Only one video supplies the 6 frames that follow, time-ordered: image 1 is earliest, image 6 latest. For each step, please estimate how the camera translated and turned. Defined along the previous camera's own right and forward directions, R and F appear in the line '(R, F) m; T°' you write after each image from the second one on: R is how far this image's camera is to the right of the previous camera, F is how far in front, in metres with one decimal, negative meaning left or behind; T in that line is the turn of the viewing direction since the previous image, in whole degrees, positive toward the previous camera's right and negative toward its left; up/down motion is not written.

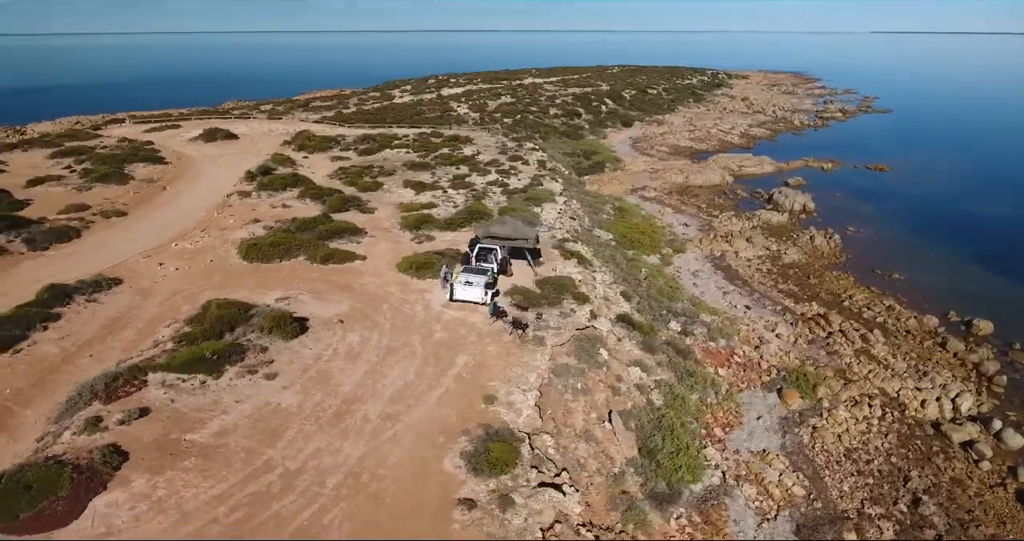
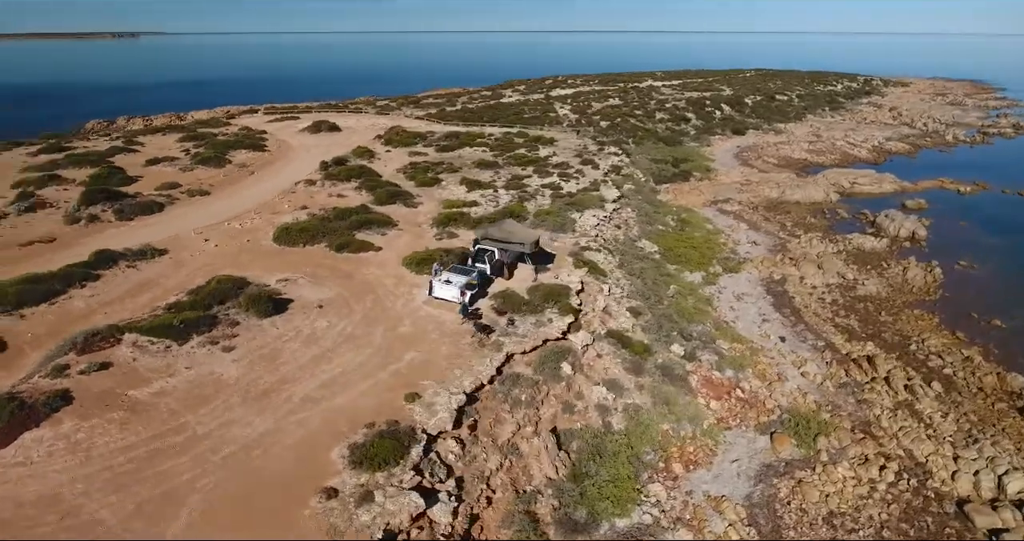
(+6.8, +1.0) m; -13°
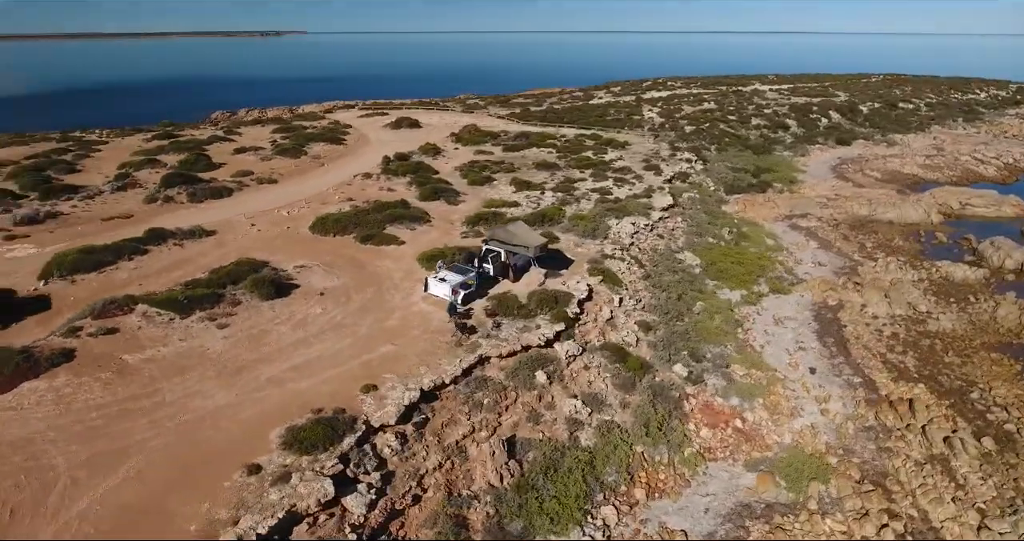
(+5.1, +0.7) m; -10°
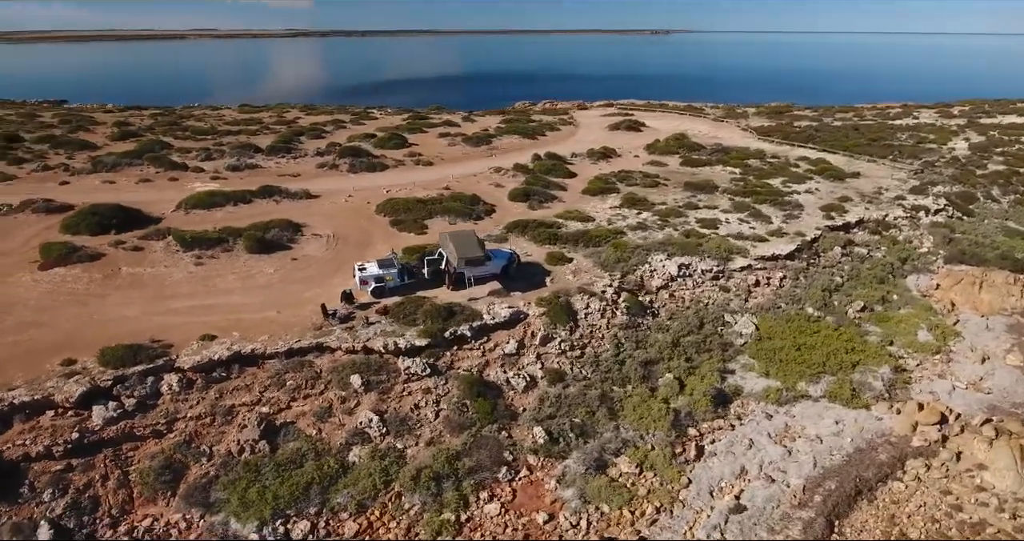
(+18.3, +6.9) m; -32°
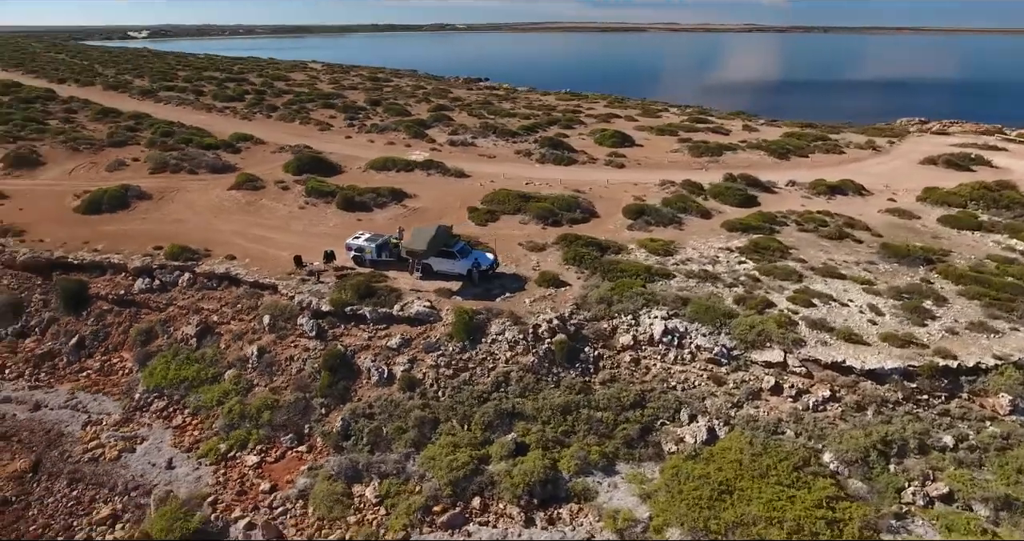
(+19.3, +8.3) m; -37°
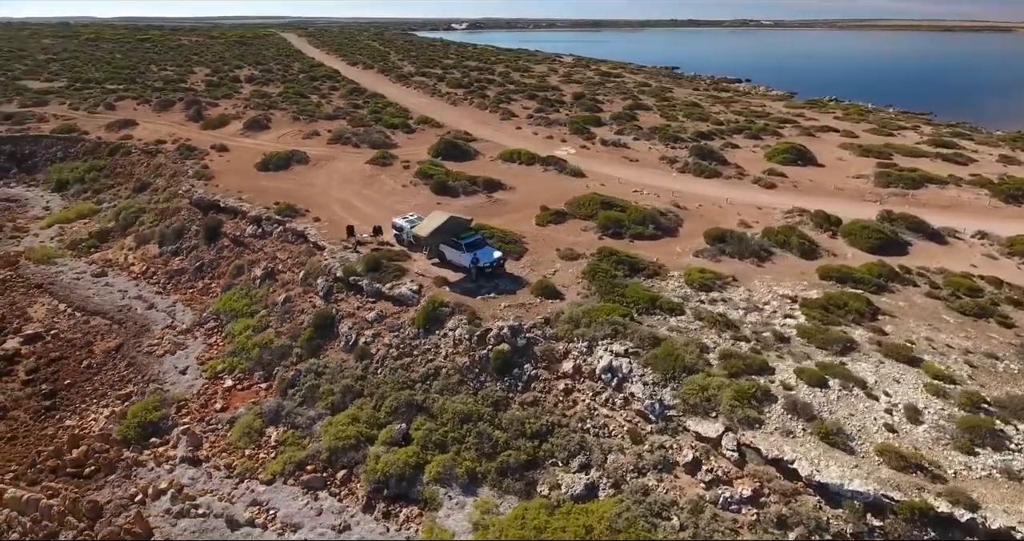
(+12.6, +3.4) m; -25°
